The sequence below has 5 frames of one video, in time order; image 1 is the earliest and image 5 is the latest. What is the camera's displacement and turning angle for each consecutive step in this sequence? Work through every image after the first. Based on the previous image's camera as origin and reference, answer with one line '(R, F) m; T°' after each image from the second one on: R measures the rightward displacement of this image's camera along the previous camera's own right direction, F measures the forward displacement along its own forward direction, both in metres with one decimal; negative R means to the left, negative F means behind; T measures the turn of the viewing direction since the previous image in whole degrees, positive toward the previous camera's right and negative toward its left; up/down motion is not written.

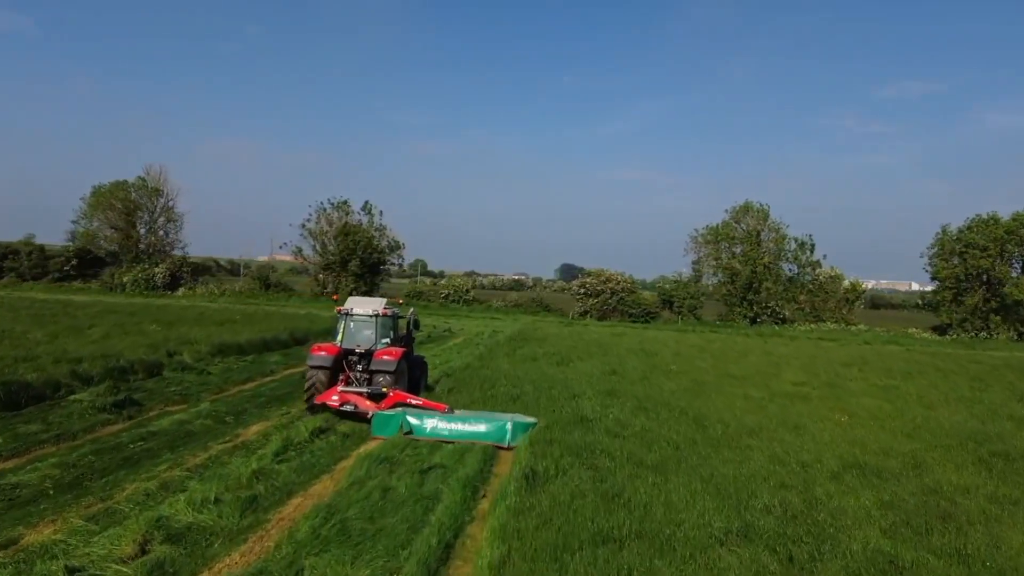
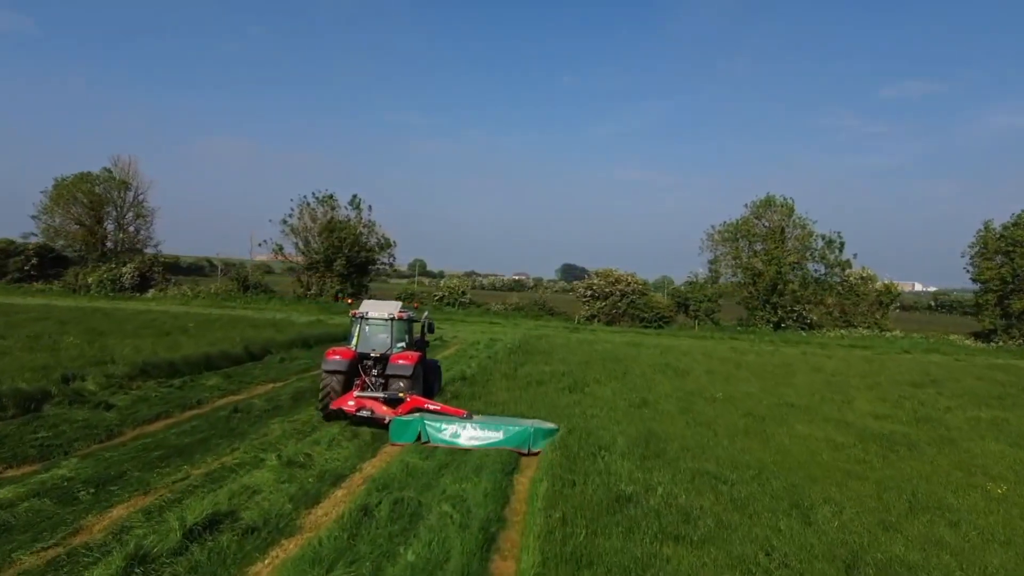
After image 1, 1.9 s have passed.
(0.0, +3.5) m; 0°
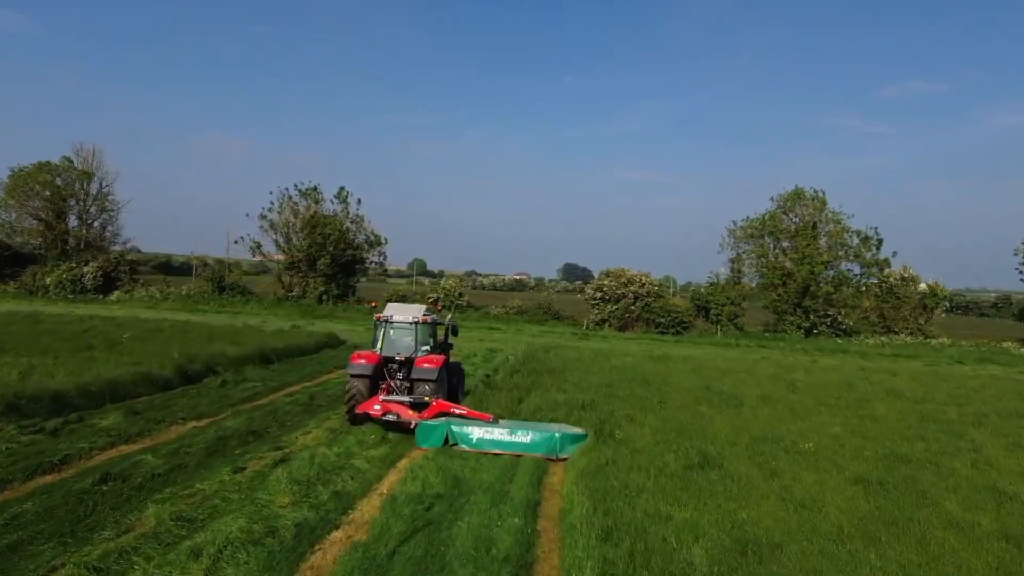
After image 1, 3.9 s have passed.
(-0.1, +3.5) m; 0°
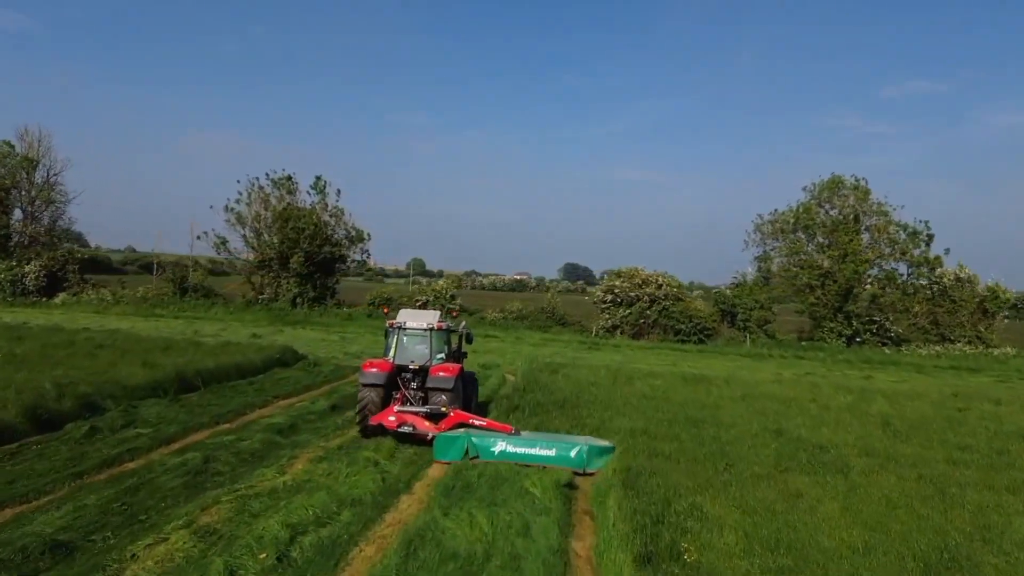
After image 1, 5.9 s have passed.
(+0.1, +4.0) m; 0°
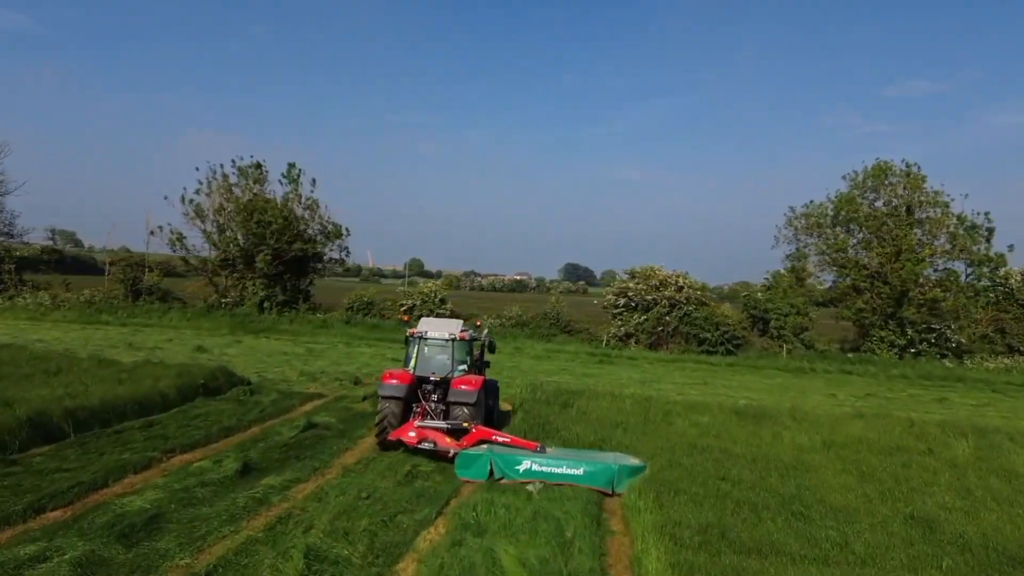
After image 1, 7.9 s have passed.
(+0.1, +3.8) m; 0°
